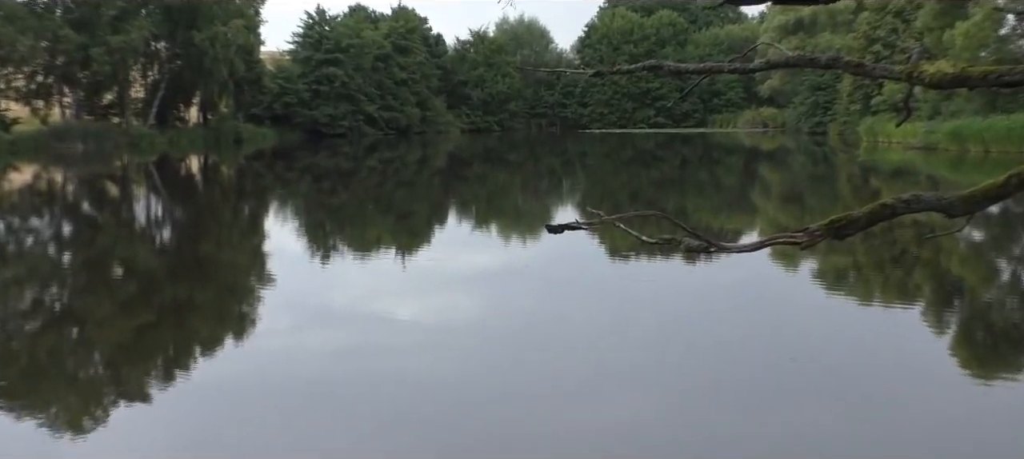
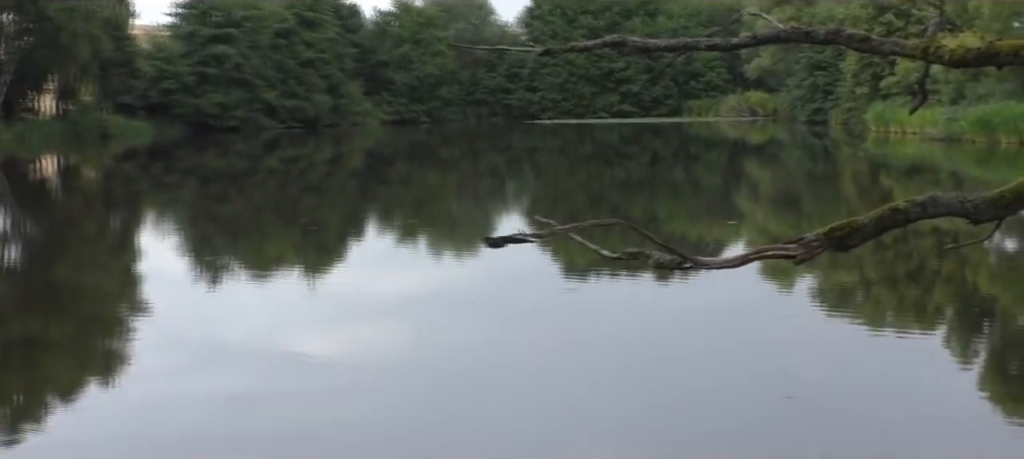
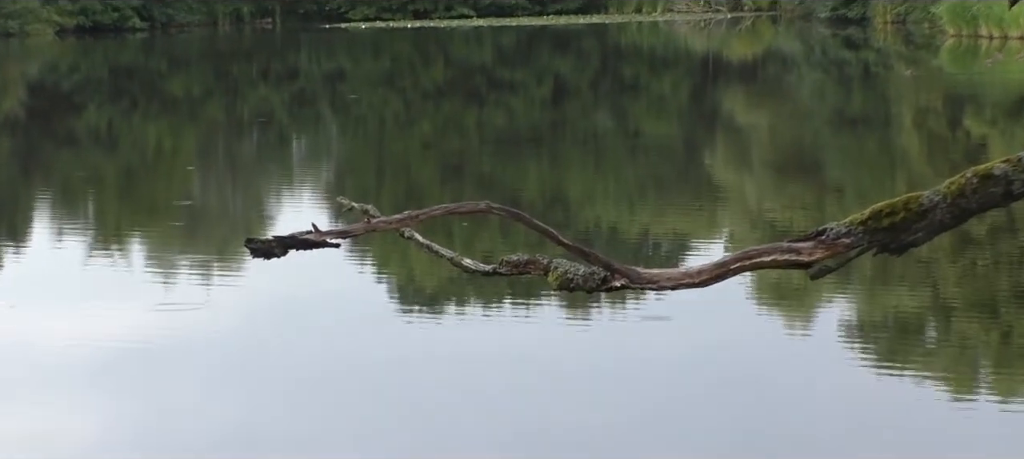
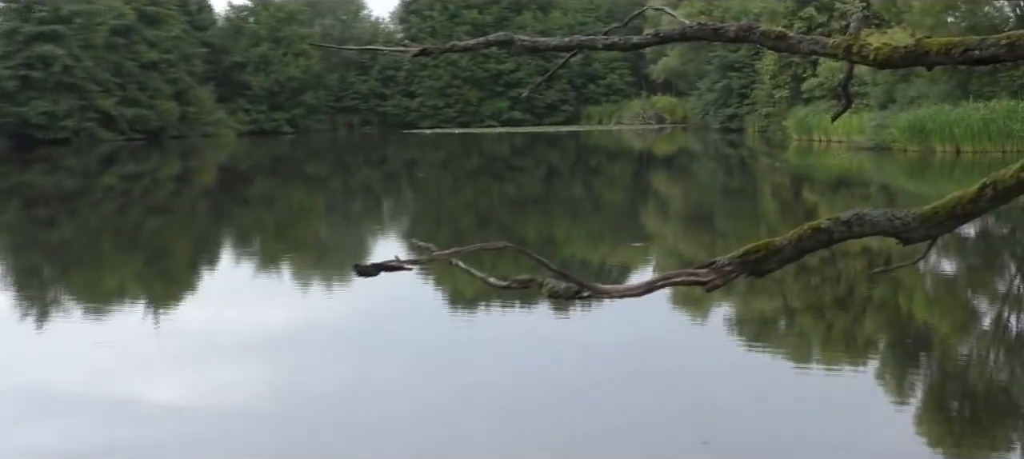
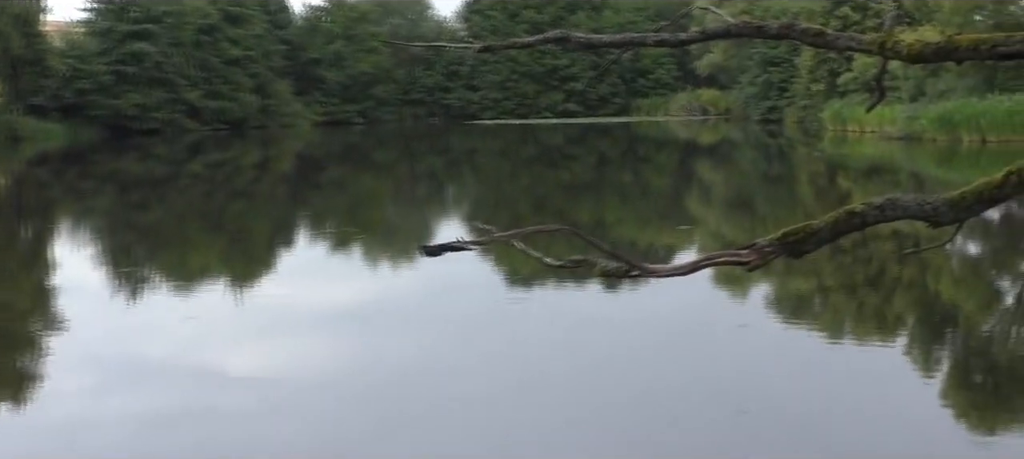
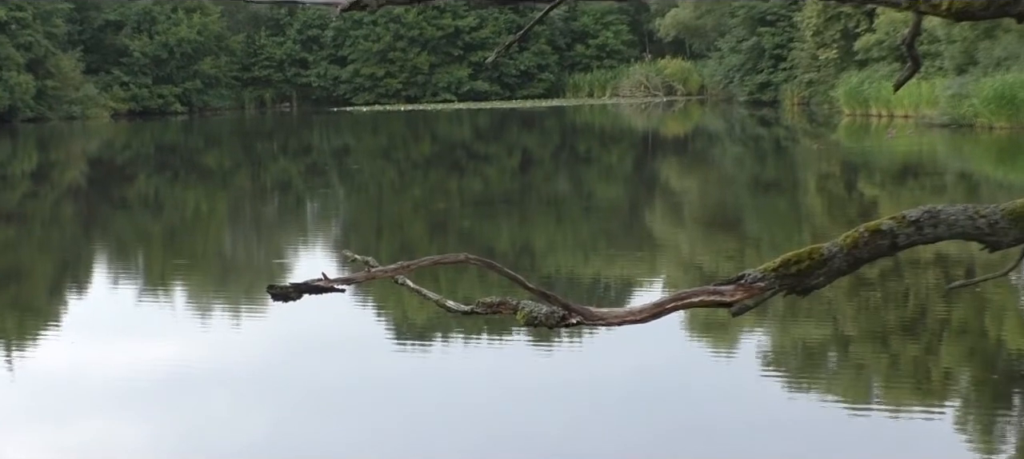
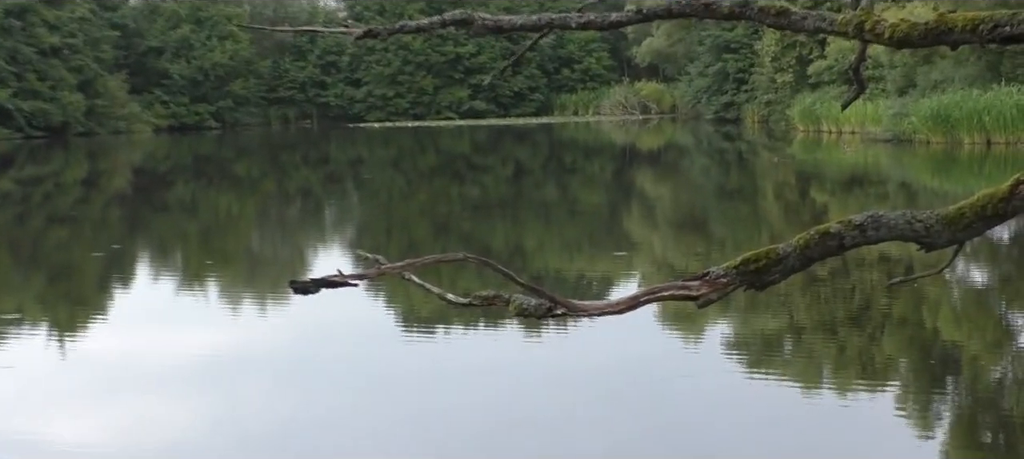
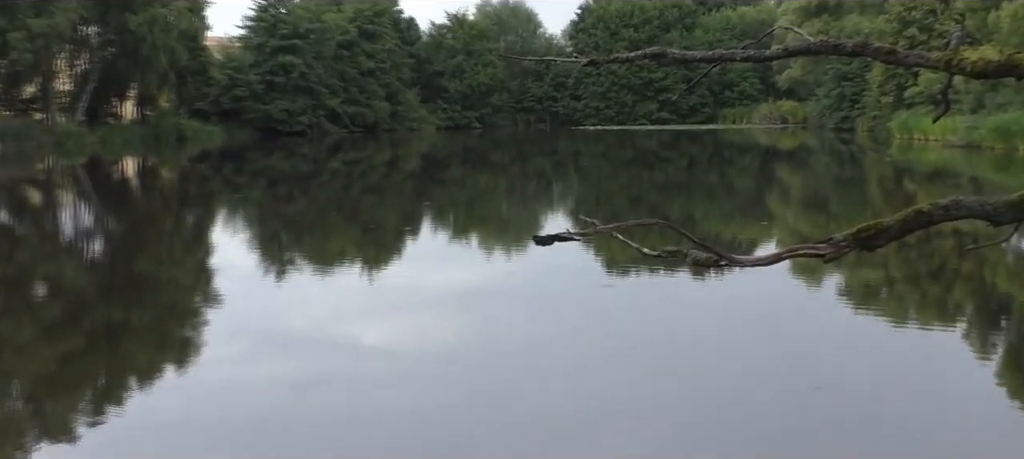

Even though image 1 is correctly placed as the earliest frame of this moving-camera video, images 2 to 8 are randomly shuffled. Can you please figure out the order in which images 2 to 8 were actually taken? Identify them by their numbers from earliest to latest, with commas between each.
8, 2, 5, 4, 7, 6, 3
